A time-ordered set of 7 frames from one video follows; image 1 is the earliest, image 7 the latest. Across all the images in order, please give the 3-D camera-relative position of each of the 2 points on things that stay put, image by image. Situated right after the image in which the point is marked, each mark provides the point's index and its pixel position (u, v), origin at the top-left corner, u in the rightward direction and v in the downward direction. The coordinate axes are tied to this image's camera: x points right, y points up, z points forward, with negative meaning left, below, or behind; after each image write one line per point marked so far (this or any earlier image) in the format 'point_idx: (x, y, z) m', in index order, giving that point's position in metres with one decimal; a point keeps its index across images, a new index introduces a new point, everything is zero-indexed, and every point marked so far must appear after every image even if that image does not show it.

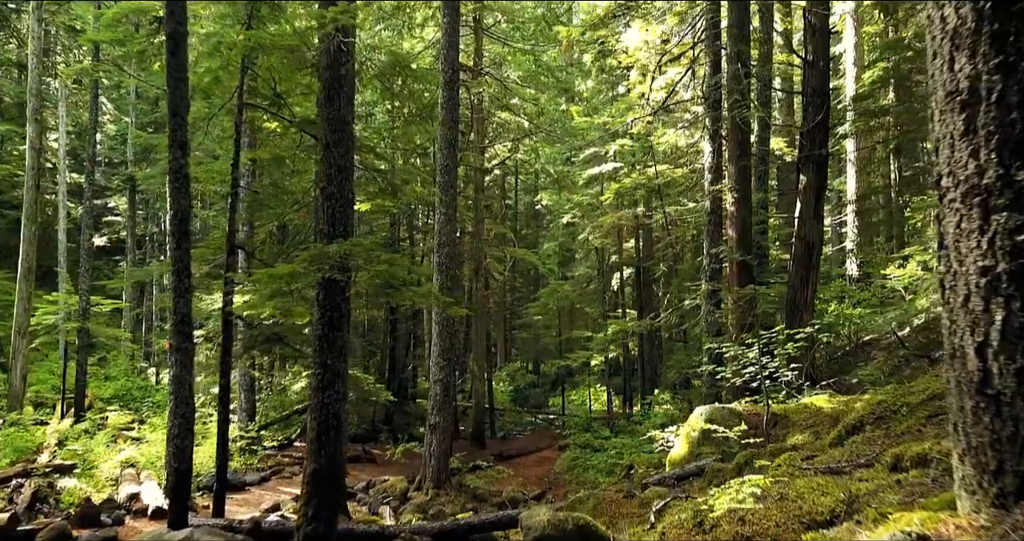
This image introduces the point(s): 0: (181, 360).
0: (-3.4, -0.9, +7.5) m
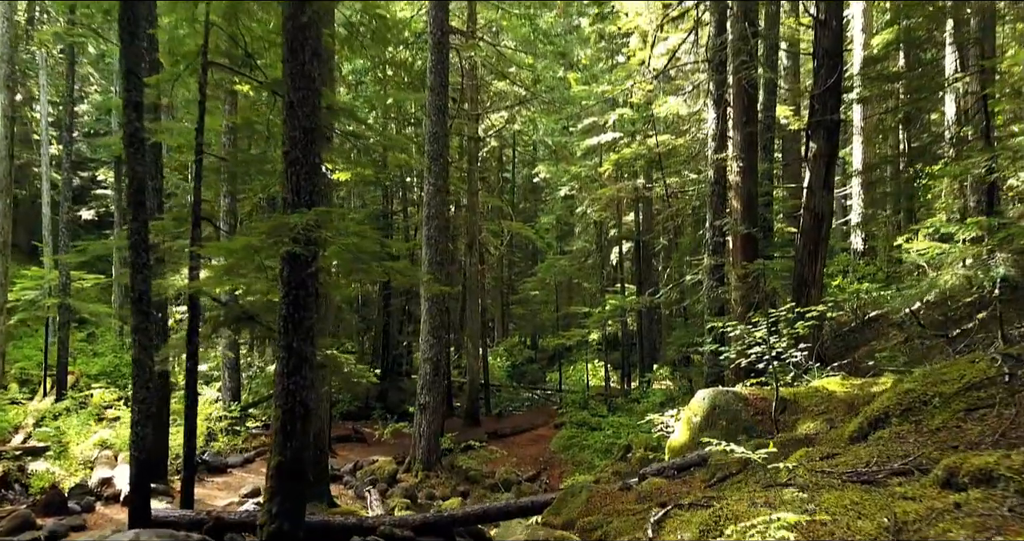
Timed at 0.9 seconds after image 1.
0: (-3.5, -0.7, +6.9) m
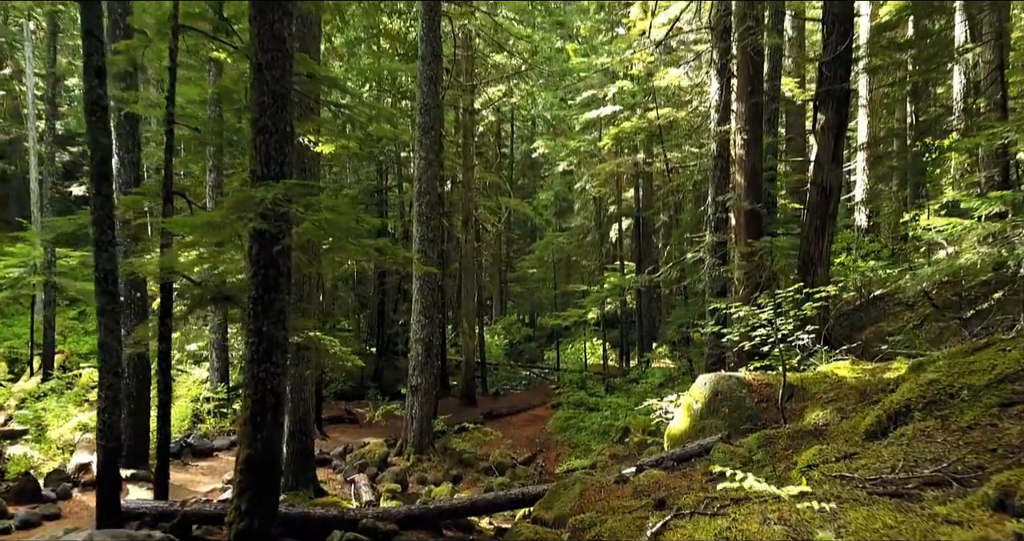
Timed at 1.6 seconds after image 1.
0: (-3.6, -0.5, +6.5) m
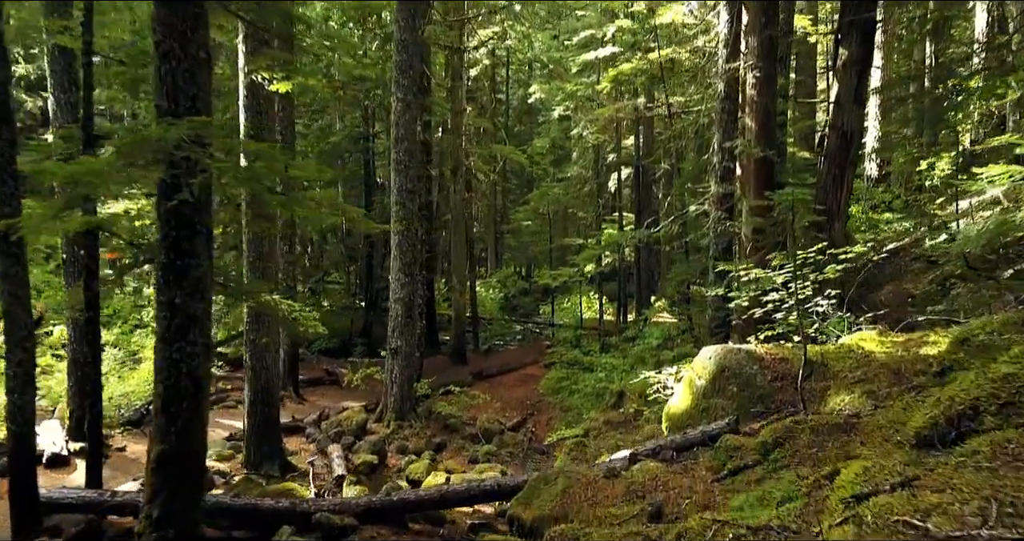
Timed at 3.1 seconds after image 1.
0: (-3.8, -0.2, +5.5) m
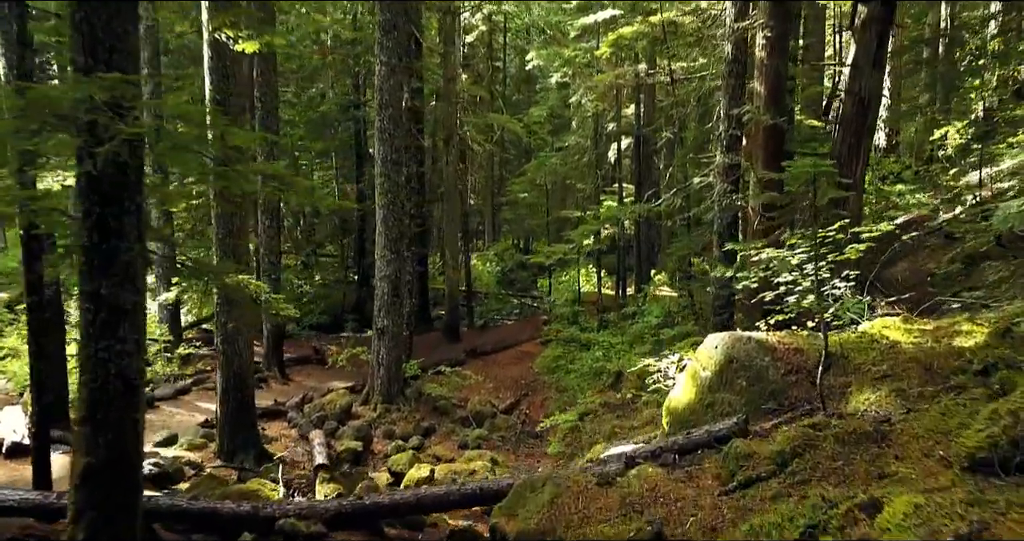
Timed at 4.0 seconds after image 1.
0: (-3.9, 0.0, +4.9) m
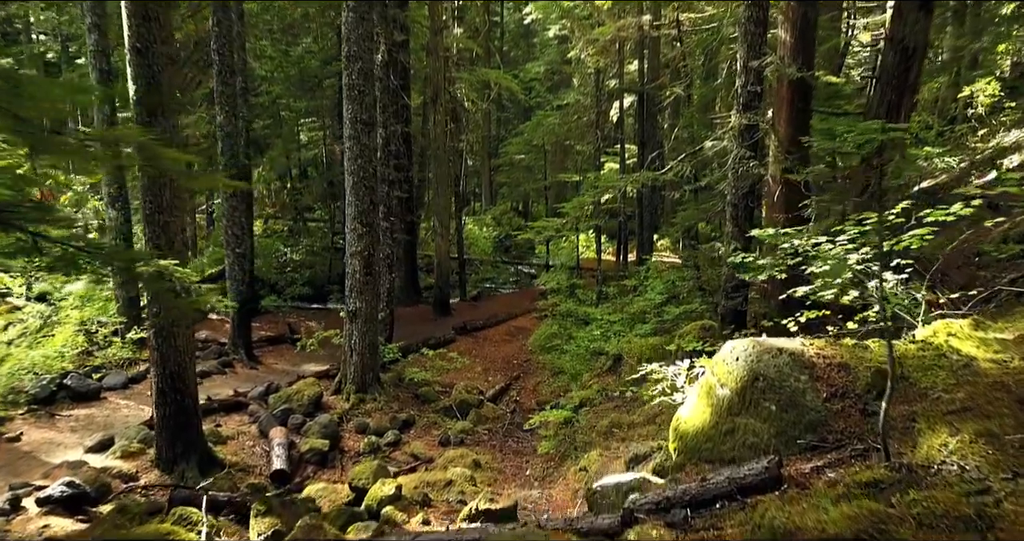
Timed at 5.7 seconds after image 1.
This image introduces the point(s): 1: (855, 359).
0: (-4.1, 0.0, +3.8) m
1: (+2.0, -0.5, +4.2) m
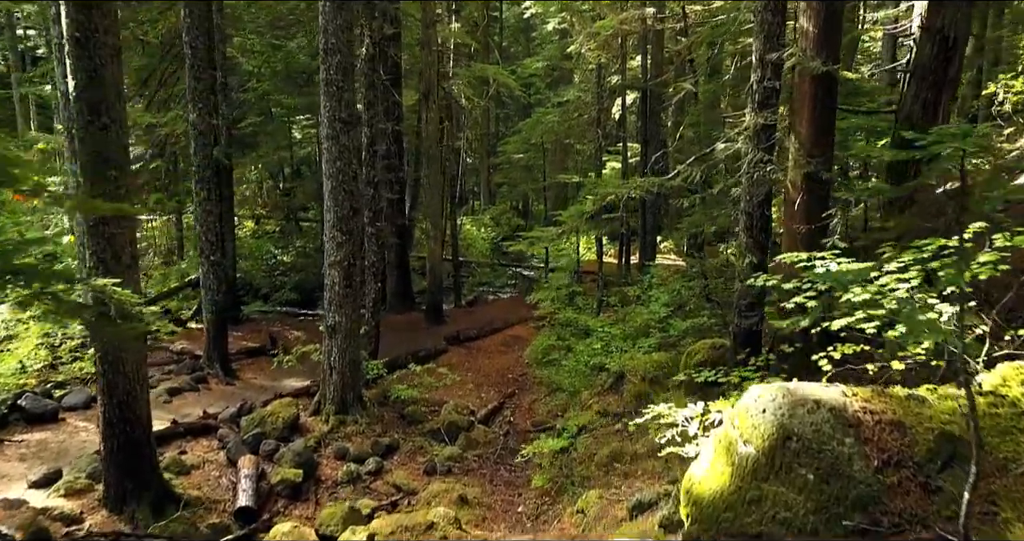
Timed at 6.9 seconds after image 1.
0: (-4.2, -0.2, +3.0) m
1: (+1.9, -0.7, +3.5) m
